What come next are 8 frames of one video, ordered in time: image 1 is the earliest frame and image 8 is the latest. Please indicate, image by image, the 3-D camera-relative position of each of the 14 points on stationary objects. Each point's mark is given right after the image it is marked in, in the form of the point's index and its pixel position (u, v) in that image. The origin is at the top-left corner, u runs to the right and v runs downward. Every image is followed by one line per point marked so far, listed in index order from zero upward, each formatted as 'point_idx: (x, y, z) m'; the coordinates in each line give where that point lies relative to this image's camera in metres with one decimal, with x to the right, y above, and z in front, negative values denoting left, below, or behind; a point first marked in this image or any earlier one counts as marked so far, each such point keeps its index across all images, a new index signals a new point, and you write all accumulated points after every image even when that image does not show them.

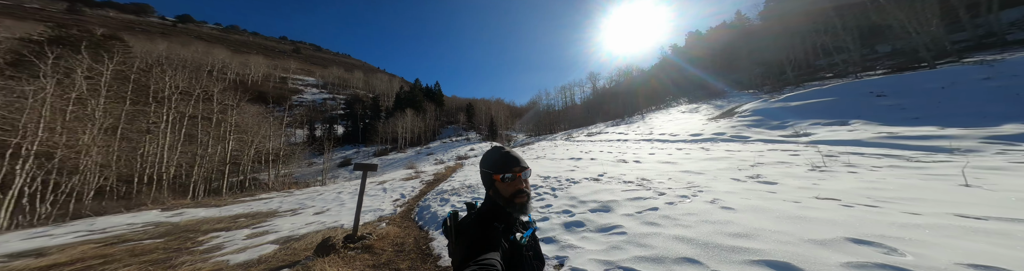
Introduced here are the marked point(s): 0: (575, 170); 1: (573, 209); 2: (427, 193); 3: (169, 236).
0: (+2.9, -1.6, +10.9) m
1: (+1.6, -1.8, +5.9) m
2: (-2.6, -1.5, +6.5) m
3: (-9.5, -2.9, +6.9) m
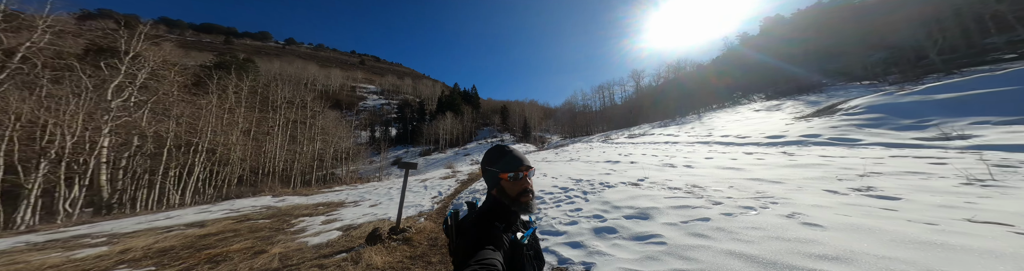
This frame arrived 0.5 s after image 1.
0: (+4.4, -1.7, +10.4) m
1: (+2.3, -1.9, +5.7) m
2: (-1.8, -1.6, +6.9) m
3: (-8.5, -2.9, +8.4) m
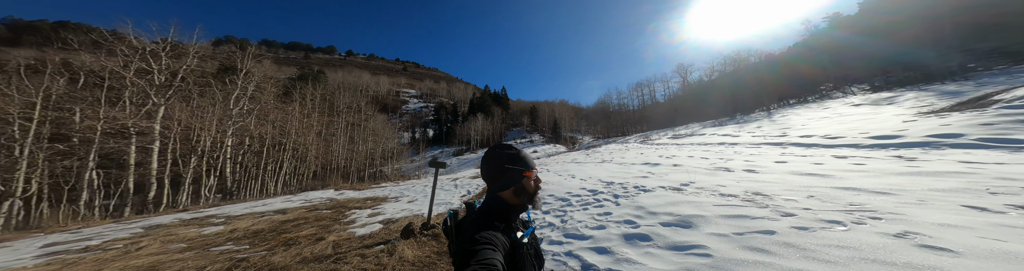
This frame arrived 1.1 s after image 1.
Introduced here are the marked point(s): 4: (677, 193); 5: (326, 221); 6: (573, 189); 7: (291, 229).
0: (+5.6, -1.7, +9.8) m
1: (+2.8, -1.9, +5.4) m
2: (-1.0, -1.6, +7.1) m
3: (-7.5, -2.9, +9.6) m
4: (+4.9, -1.7, +7.1) m
5: (-6.1, -2.8, +7.6) m
6: (+2.1, -1.8, +8.1) m
7: (-6.3, -2.7, +6.8) m
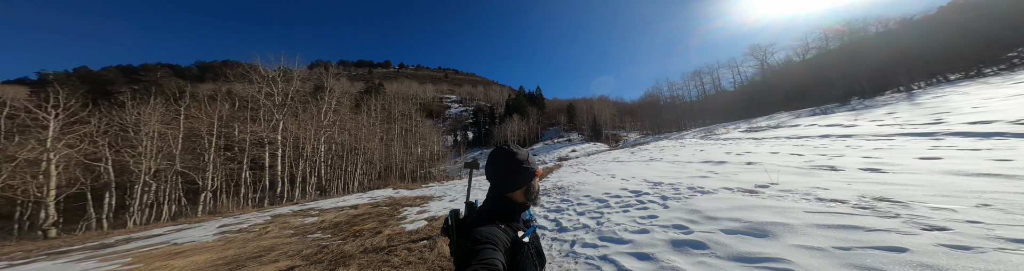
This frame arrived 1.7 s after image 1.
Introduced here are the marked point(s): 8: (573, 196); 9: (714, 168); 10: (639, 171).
0: (+7.0, -1.5, +8.7) m
1: (+3.6, -1.8, +4.8) m
2: (+0.1, -1.7, +7.2) m
3: (-5.8, -3.2, +10.8) m
4: (+5.9, -1.6, +6.2) m
5: (-4.8, -2.9, +8.6) m
6: (+3.3, -1.7, +7.7) m
7: (-5.2, -2.9, +7.8) m
8: (+1.7, -1.8, +7.0) m
9: (+8.3, -1.4, +10.0) m
10: (+5.8, -1.6, +11.0) m
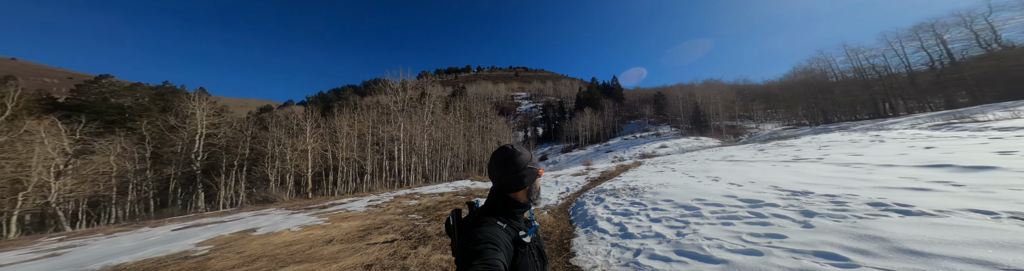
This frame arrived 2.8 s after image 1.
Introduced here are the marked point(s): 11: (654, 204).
0: (+9.1, -1.2, +5.6) m
1: (+4.5, -1.7, +3.3) m
2: (+2.1, -1.5, +6.8) m
3: (-2.1, -3.1, +12.3) m
4: (+7.1, -1.3, +3.7) m
5: (-1.9, -2.8, +9.9) m
6: (+5.2, -1.5, +6.1) m
7: (-2.6, -2.8, +9.3) m
8: (+3.5, -1.6, +6.0) m
9: (+10.7, -1.0, +6.4) m
10: (+8.9, -1.3, +8.3) m
11: (+3.5, -1.6, +5.7) m
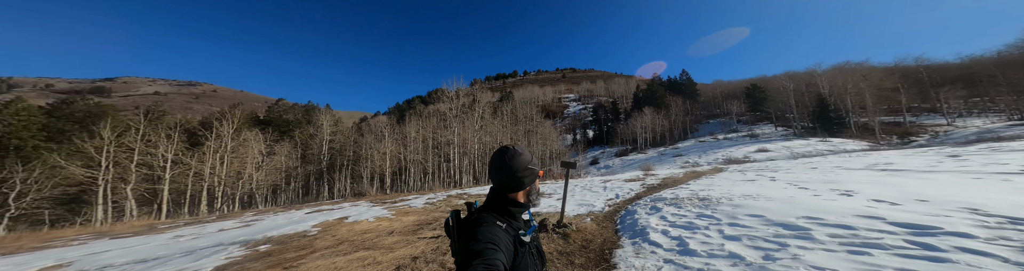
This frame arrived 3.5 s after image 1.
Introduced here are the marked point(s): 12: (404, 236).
0: (+9.8, -1.1, +3.2) m
1: (+4.8, -1.6, +2.1) m
2: (+3.3, -1.6, +6.1) m
3: (+0.6, -3.2, +12.4) m
4: (+7.4, -1.3, +1.8) m
5: (+0.2, -3.0, +10.0) m
6: (+6.2, -1.5, +4.6) m
7: (-0.6, -2.9, +9.6) m
8: (+4.5, -1.6, +4.9) m
9: (+11.6, -1.0, +3.6) m
10: (+10.2, -1.3, +5.8) m
11: (+4.3, -1.6, +4.6) m
12: (-2.4, -2.3, +5.4) m
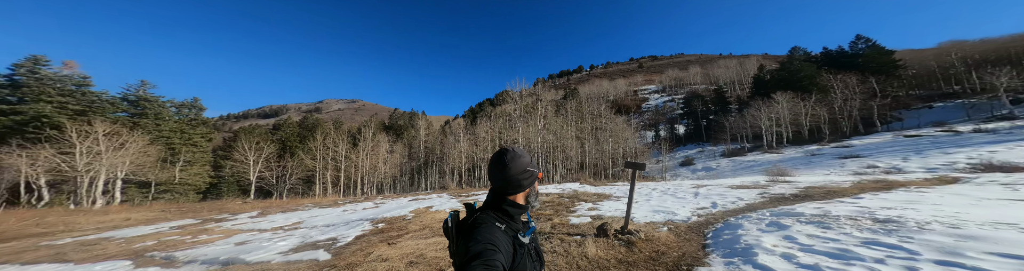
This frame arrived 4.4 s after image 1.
0: (+9.6, -0.7, -0.6) m
1: (+4.6, -1.3, +0.3) m
2: (+4.7, -1.4, +4.5) m
3: (+4.6, -3.4, +11.3) m
4: (+7.0, -0.9, -1.0) m
5: (+3.3, -3.1, +9.2) m
6: (+6.8, -1.2, +2.0) m
7: (+2.4, -3.0, +9.1) m
8: (+5.4, -1.4, +3.0) m
9: (+11.4, -0.5, -0.9) m
10: (+11.0, -0.9, +1.7) m
11: (+5.1, -1.4, +2.7) m
12: (-0.9, -2.3, +5.9) m
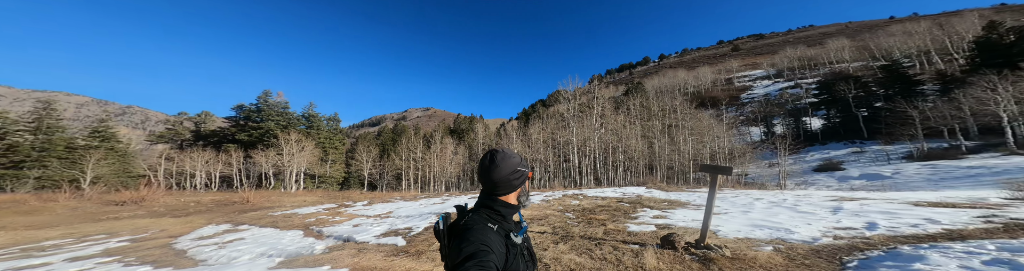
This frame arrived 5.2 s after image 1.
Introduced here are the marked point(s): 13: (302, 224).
0: (+8.2, +0.1, -3.8) m
1: (+3.7, -0.7, -1.4) m
2: (+5.3, -1.2, +2.5) m
3: (+7.5, -3.8, +8.7) m
4: (+5.5, -0.1, -3.3) m
5: (+5.6, -3.3, +7.3) m
6: (+6.4, -0.8, -0.4) m
7: (+4.7, -3.3, +7.5) m
8: (+5.4, -1.0, +0.9) m
9: (+9.8, +0.4, -4.6) m
10: (+10.3, -0.3, -2.1) m
11: (+5.1, -1.0, +0.8) m
12: (+0.5, -2.4, +5.7) m
13: (-7.0, -3.0, +8.0) m
